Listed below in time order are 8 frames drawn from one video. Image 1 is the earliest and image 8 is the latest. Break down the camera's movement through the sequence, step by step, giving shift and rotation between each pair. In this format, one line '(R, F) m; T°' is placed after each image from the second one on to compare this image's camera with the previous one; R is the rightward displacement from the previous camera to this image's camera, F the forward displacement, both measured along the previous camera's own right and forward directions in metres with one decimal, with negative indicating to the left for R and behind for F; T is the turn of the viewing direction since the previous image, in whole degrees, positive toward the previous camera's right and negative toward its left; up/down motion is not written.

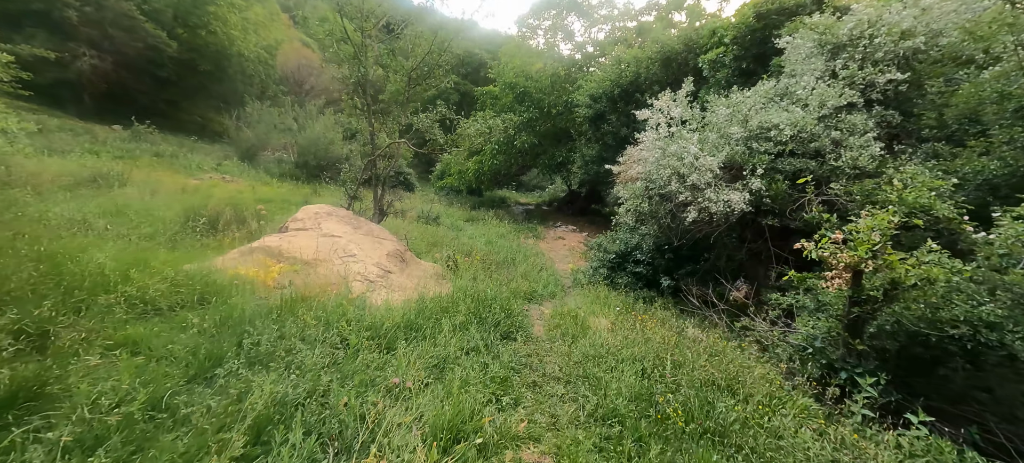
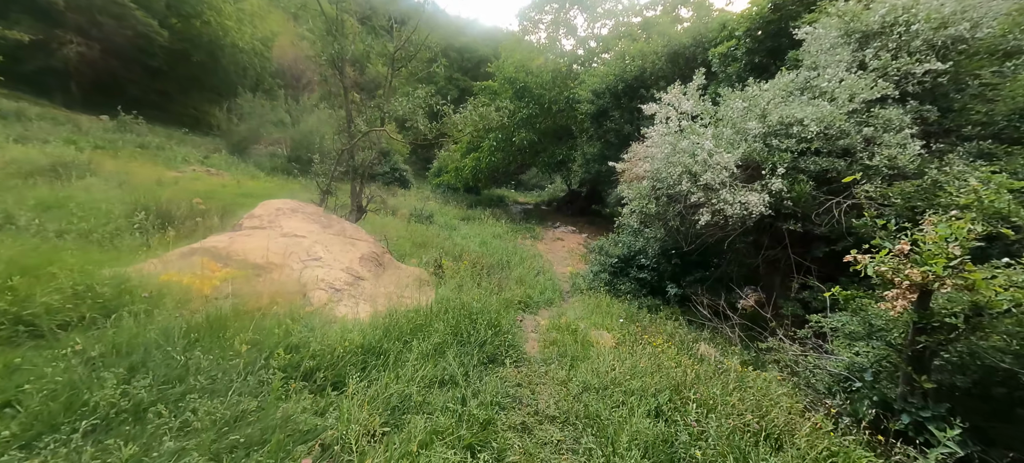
(+0.1, +0.7) m; 0°
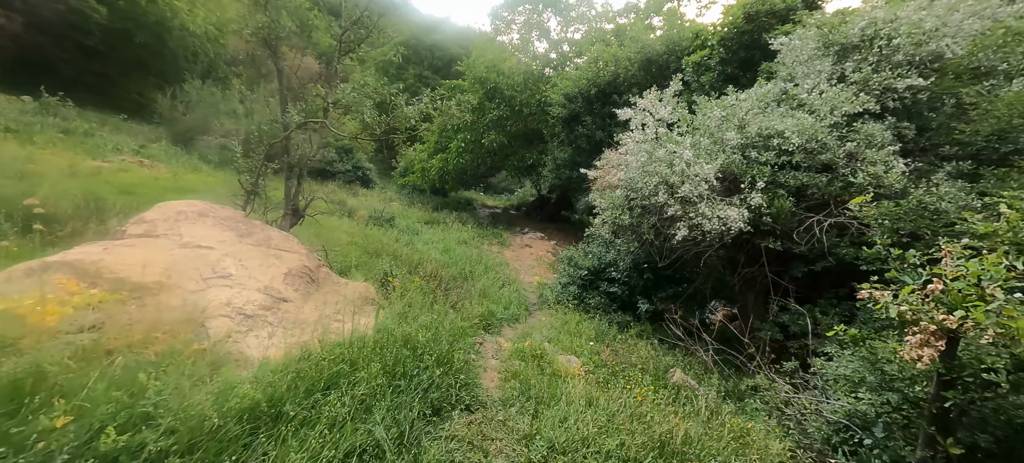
(+0.1, +0.6) m; +4°
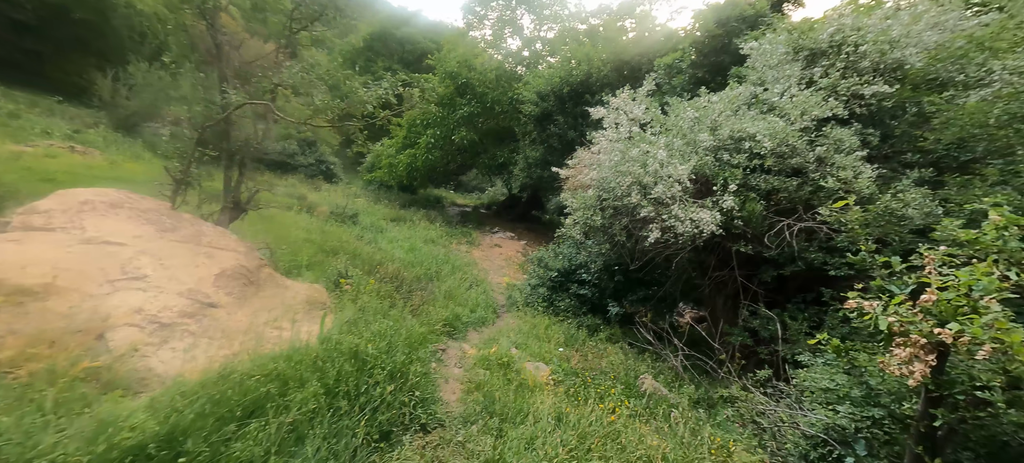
(0.0, +0.3) m; +4°
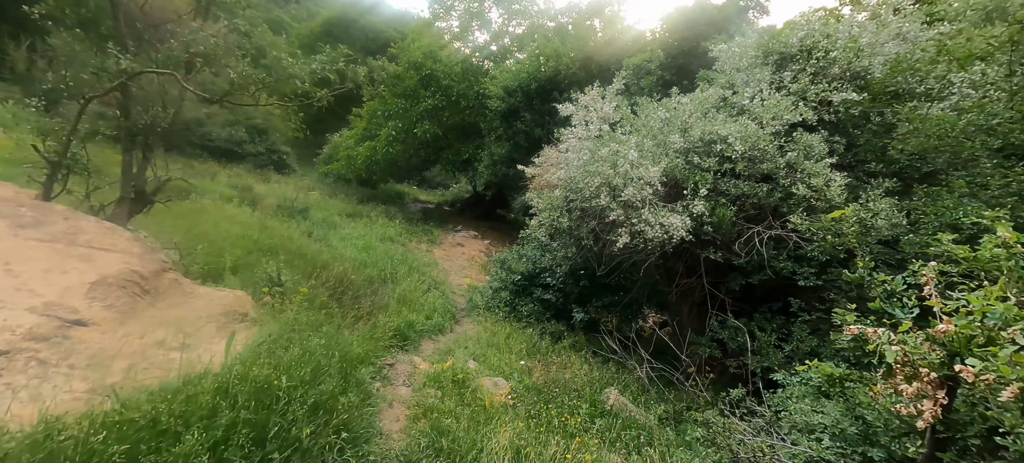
(+0.1, +0.4) m; +5°
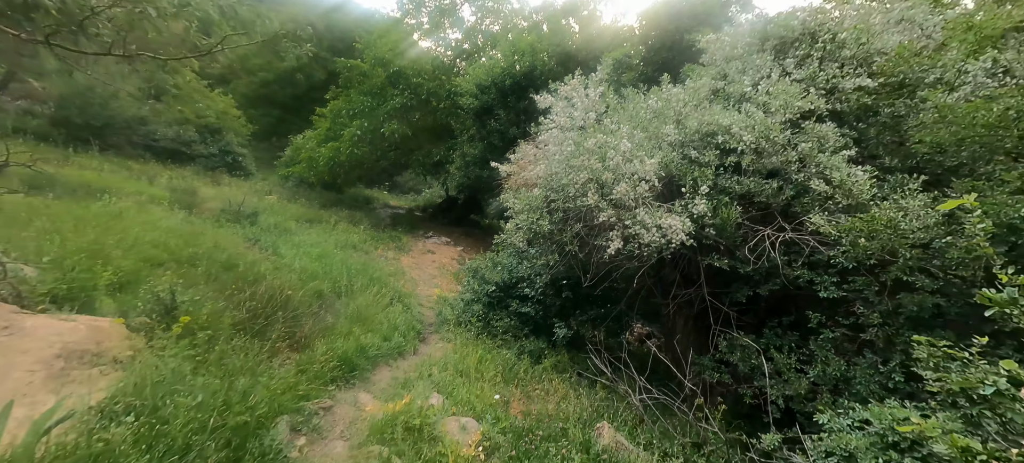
(0.0, +0.9) m; +3°
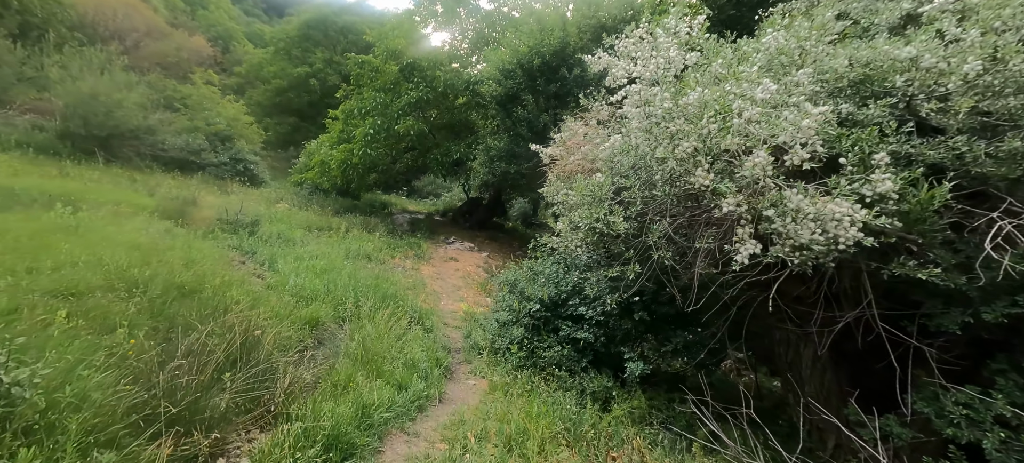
(-0.4, +1.6) m; -3°
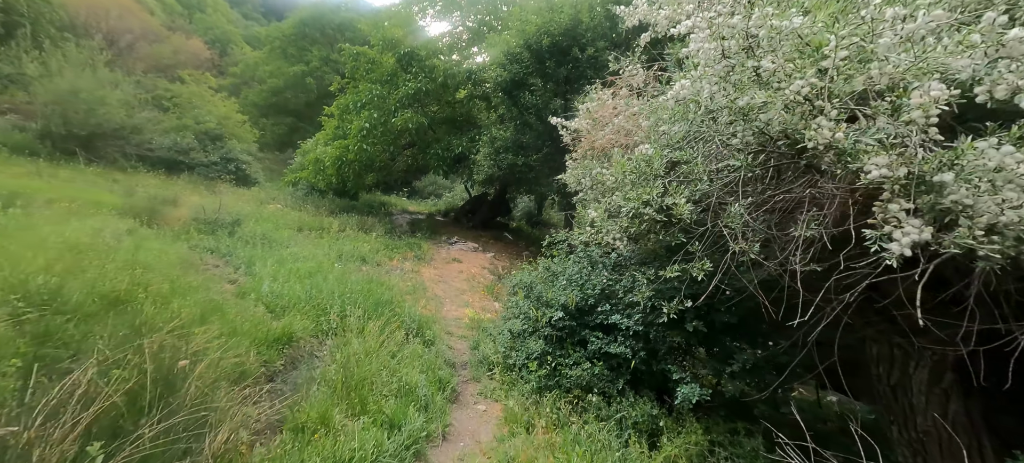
(-0.2, +1.0) m; 0°
